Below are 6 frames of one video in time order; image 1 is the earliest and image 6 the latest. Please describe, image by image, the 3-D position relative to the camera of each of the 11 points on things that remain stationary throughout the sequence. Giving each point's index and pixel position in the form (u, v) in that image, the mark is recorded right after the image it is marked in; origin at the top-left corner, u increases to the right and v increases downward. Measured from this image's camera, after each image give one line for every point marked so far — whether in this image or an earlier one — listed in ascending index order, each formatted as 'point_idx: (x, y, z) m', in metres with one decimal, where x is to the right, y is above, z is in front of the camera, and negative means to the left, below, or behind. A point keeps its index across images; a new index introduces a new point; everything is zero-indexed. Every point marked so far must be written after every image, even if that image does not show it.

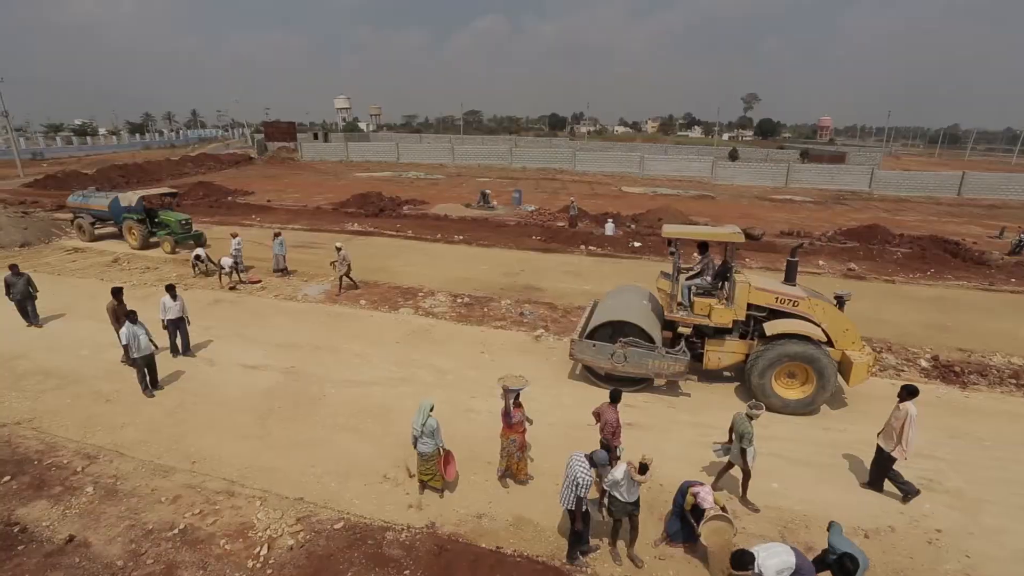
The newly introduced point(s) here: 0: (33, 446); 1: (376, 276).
0: (-6.6, -2.2, +6.9) m
1: (-4.0, +0.4, +14.8) m
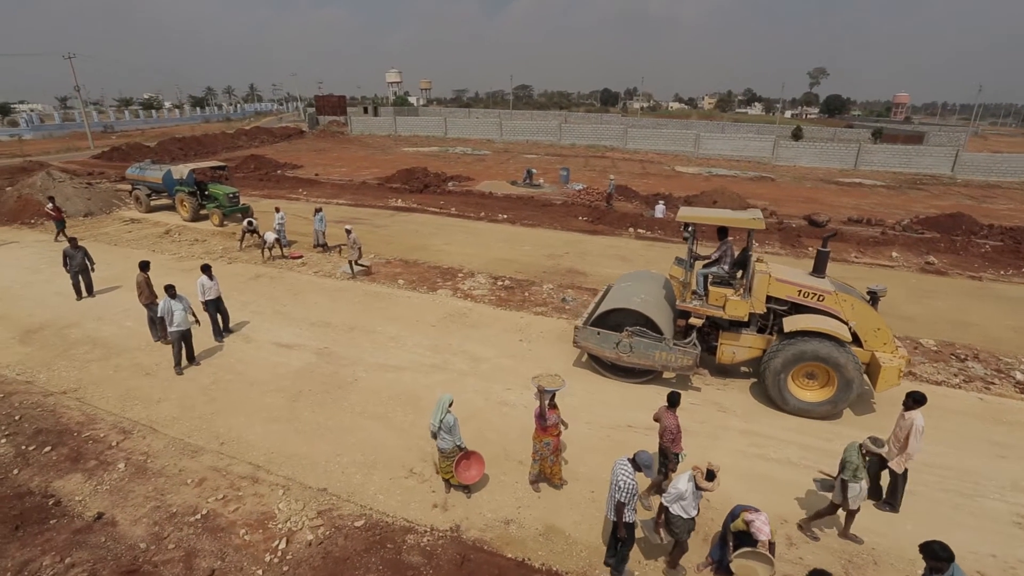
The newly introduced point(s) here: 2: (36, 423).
0: (-6.1, -1.8, +7.0) m
1: (-2.7, +1.0, +14.6) m
2: (-6.5, -1.8, +6.9) m
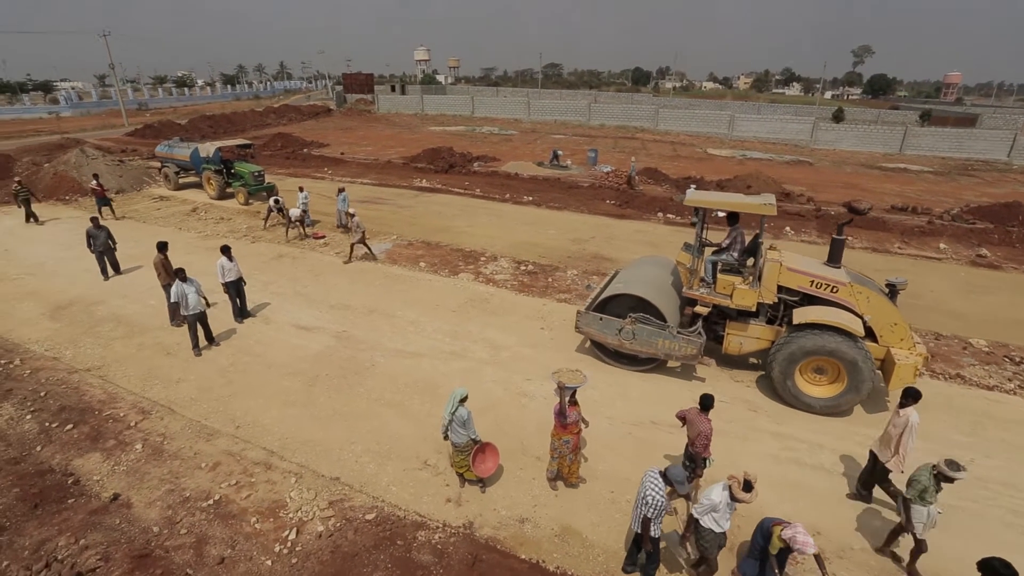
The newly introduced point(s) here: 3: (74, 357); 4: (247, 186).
0: (-5.9, -1.5, +7.1) m
1: (-2.1, +1.5, +14.3) m
2: (-6.3, -1.5, +7.0) m
3: (-6.9, -1.1, +8.0) m
4: (-8.5, +3.3, +16.1) m
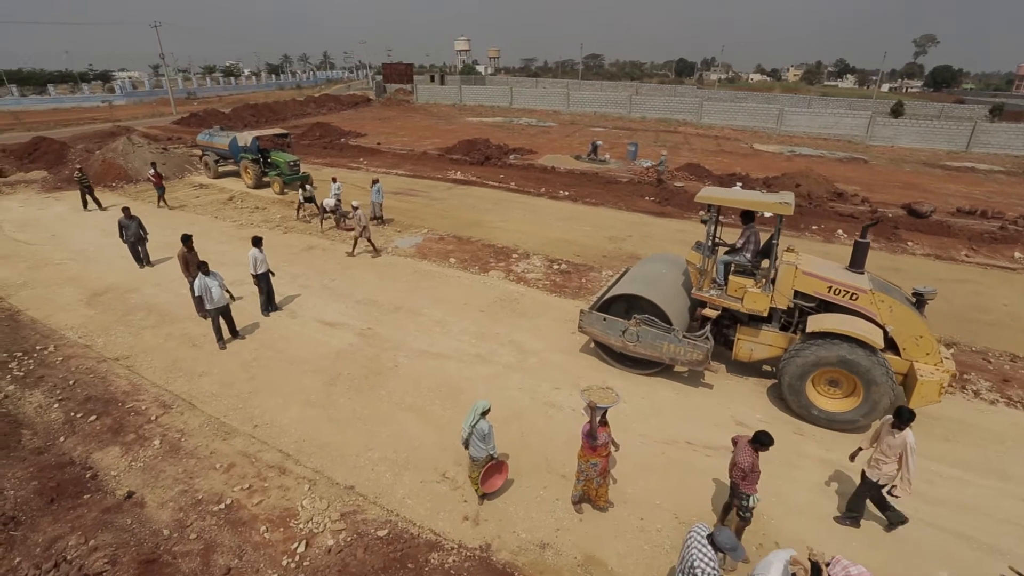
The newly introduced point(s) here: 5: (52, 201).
0: (-5.5, -1.4, +7.1) m
1: (-1.1, +1.6, +14.0) m
2: (-5.9, -1.4, +7.0) m
3: (-6.5, -0.9, +8.0) m
4: (-7.4, +3.6, +16.2) m
5: (-14.1, +2.7, +15.4) m
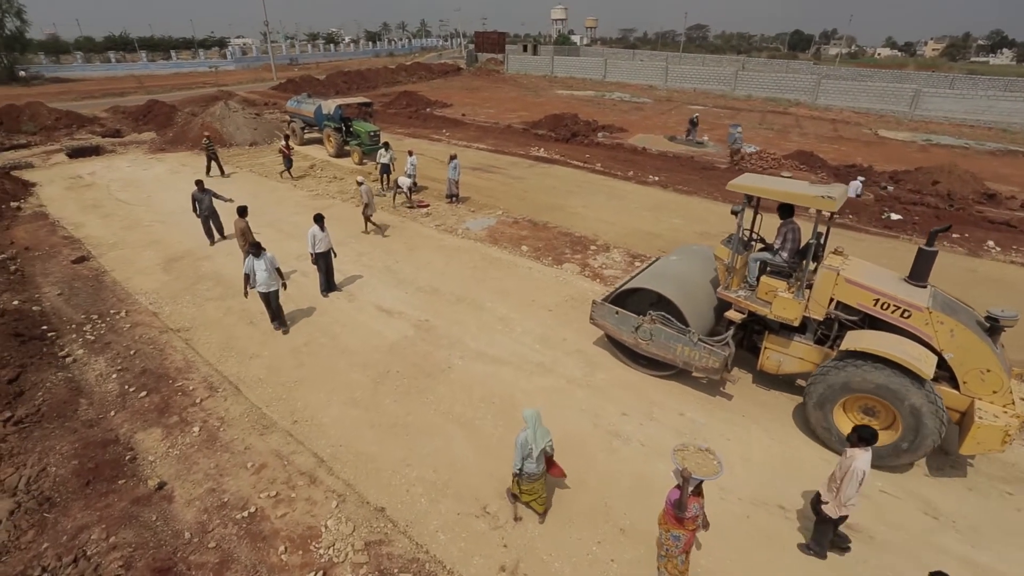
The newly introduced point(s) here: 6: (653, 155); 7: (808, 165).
0: (-4.7, -1.0, +7.0) m
1: (+0.9, +1.9, +13.0) m
2: (-5.1, -1.0, +7.0) m
3: (-5.5, -0.4, +8.1) m
4: (-4.8, +4.5, +16.0) m
5: (-11.6, +4.1, +16.3) m
6: (+5.4, +5.0, +19.1) m
7: (+10.8, +4.4, +18.2) m
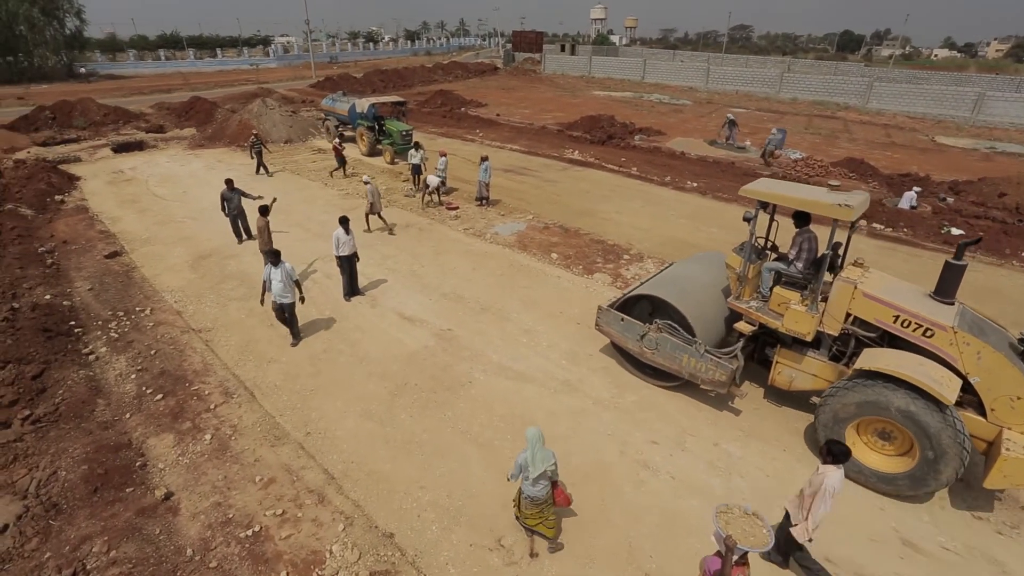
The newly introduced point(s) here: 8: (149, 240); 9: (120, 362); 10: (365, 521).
0: (-4.4, -1.0, +6.9) m
1: (+1.7, +1.7, +12.6) m
2: (-4.8, -1.0, +6.9) m
3: (-5.1, -0.4, +8.0) m
4: (-3.7, +4.5, +15.9) m
5: (-10.5, +4.3, +16.5) m
6: (+6.6, +4.7, +18.4) m
7: (+11.9, +3.9, +17.2) m
8: (-7.6, +1.0, +10.5) m
9: (-5.4, -1.0, +6.9) m
10: (-1.4, -2.3, +4.9) m
